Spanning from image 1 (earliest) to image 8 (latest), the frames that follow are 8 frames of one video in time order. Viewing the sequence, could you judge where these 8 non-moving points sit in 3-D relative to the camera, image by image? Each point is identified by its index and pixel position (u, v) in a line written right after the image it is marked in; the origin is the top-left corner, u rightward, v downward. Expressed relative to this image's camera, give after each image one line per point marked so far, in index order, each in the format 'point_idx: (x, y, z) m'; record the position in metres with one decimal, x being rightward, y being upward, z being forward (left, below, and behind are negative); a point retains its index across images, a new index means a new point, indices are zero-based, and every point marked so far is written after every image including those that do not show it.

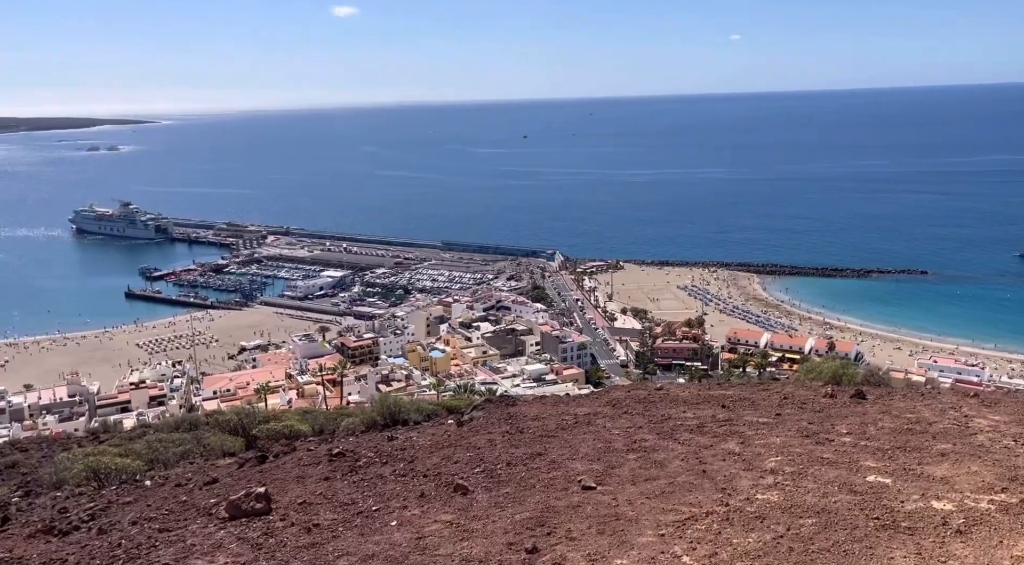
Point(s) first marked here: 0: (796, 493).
0: (+1.6, -1.2, +4.9) m
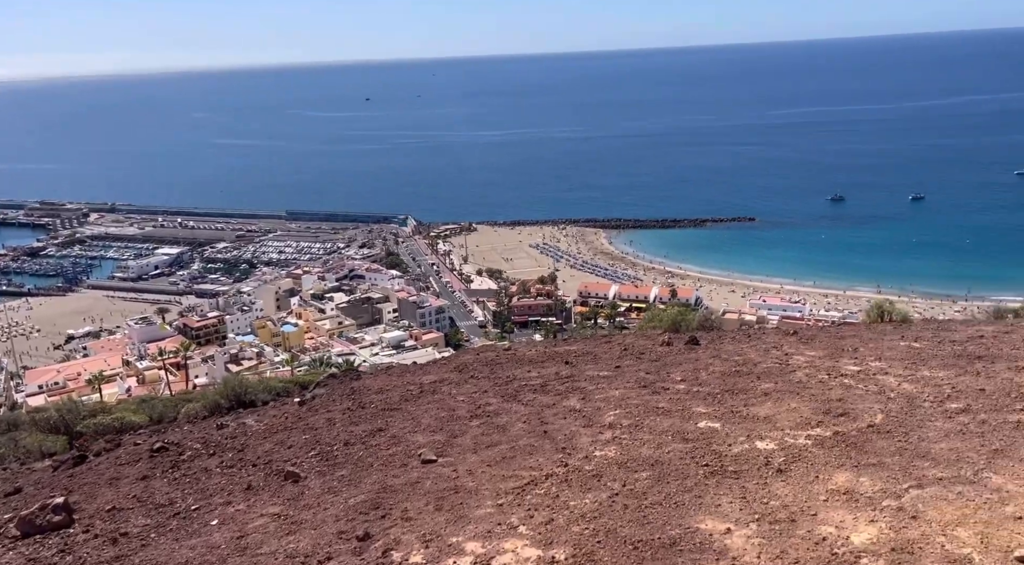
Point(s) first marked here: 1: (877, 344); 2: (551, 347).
0: (+0.7, -1.0, +5.0) m
1: (+3.6, -0.6, +8.4) m
2: (+0.5, -0.8, +10.3) m
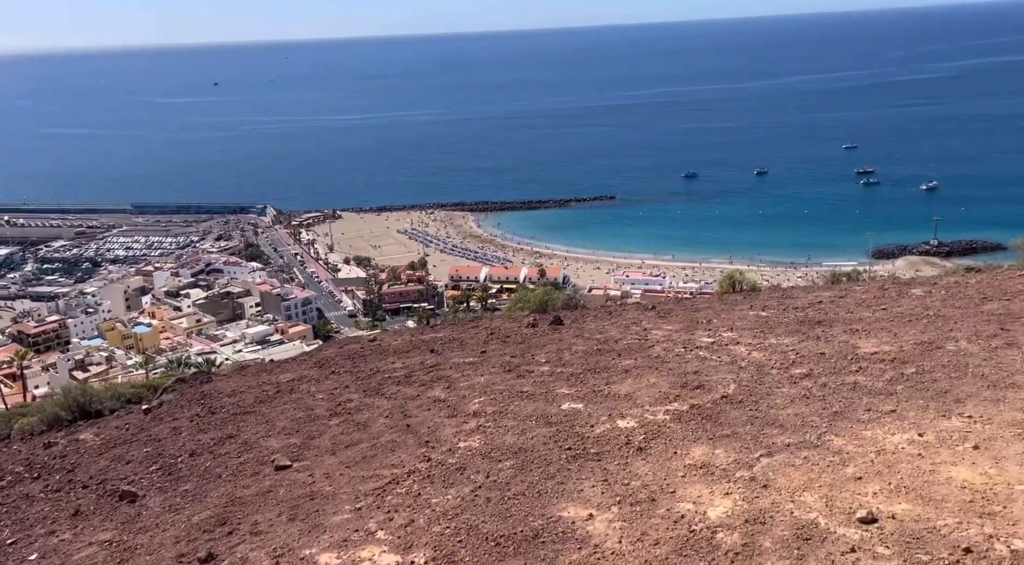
0: (-0.1, -0.9, +4.9) m
1: (+2.2, -0.3, +8.8) m
2: (-1.1, -0.6, +10.1) m
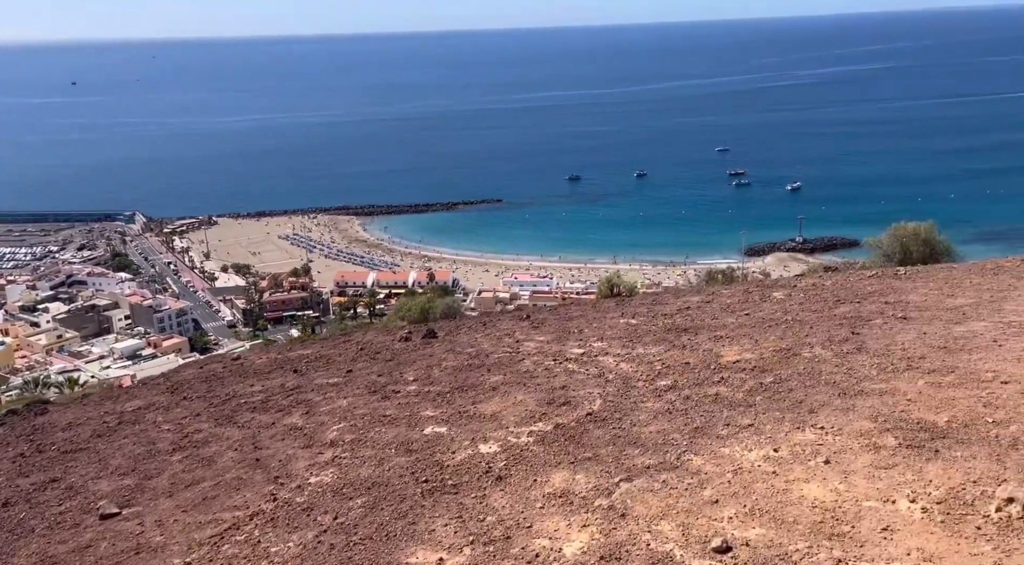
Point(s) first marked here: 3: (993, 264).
0: (-0.9, -1.0, +4.7) m
1: (+0.9, -0.4, +8.7) m
2: (-2.5, -0.8, +9.7) m
3: (+6.0, +0.2, +10.8) m
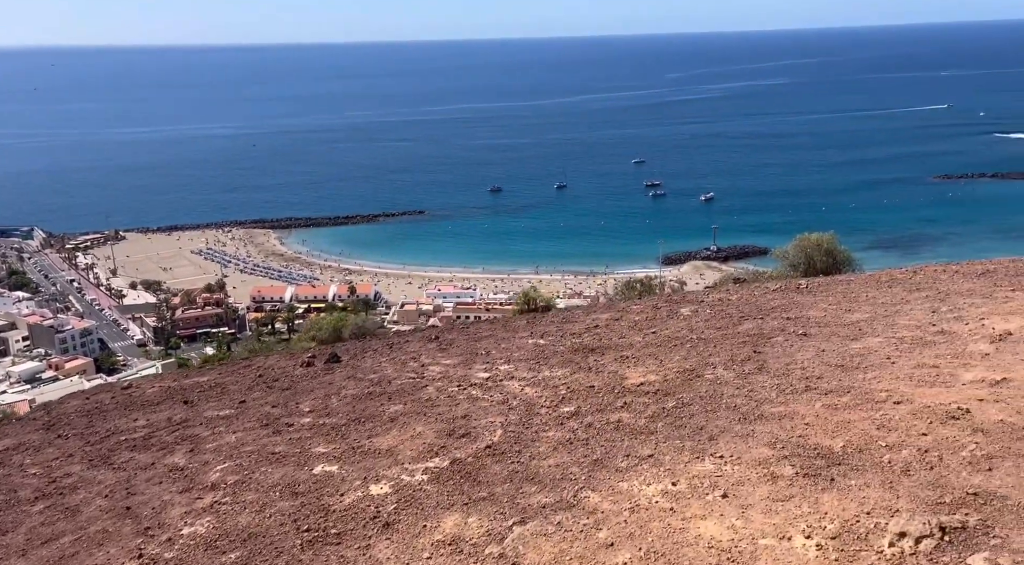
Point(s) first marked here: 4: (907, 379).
0: (-1.4, -1.2, +4.4) m
1: (0.0, -0.6, +8.6) m
2: (-3.5, -1.0, +9.2) m
3: (+4.9, +0.1, +11.1) m
4: (+2.5, -0.6, +5.5) m
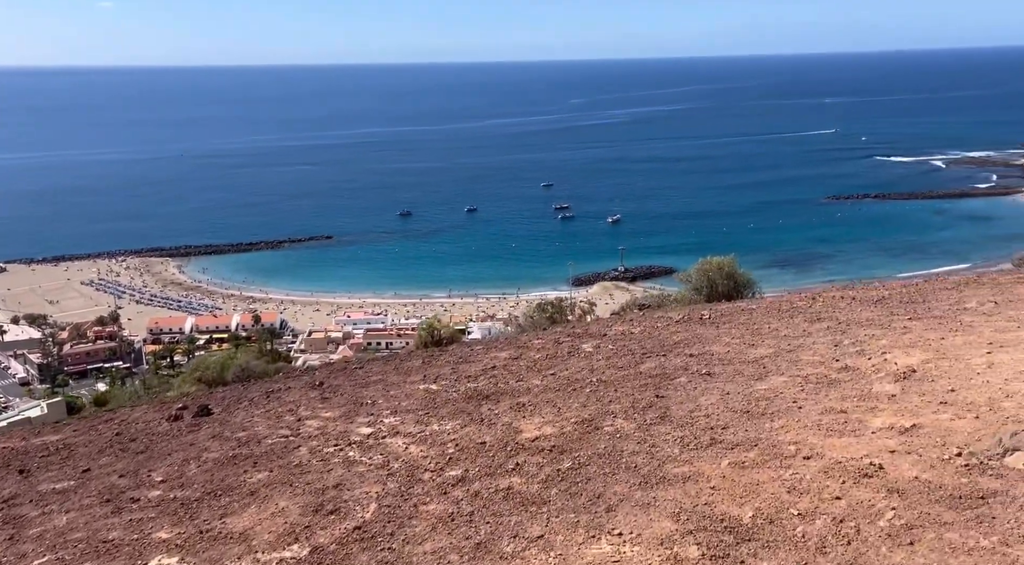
0: (-2.0, -1.4, +3.6) m
1: (-1.1, -1.0, +7.9) m
2: (-4.6, -1.5, +8.1) m
3: (+3.5, -0.3, +10.9) m
4: (+1.8, -0.9, +5.1) m
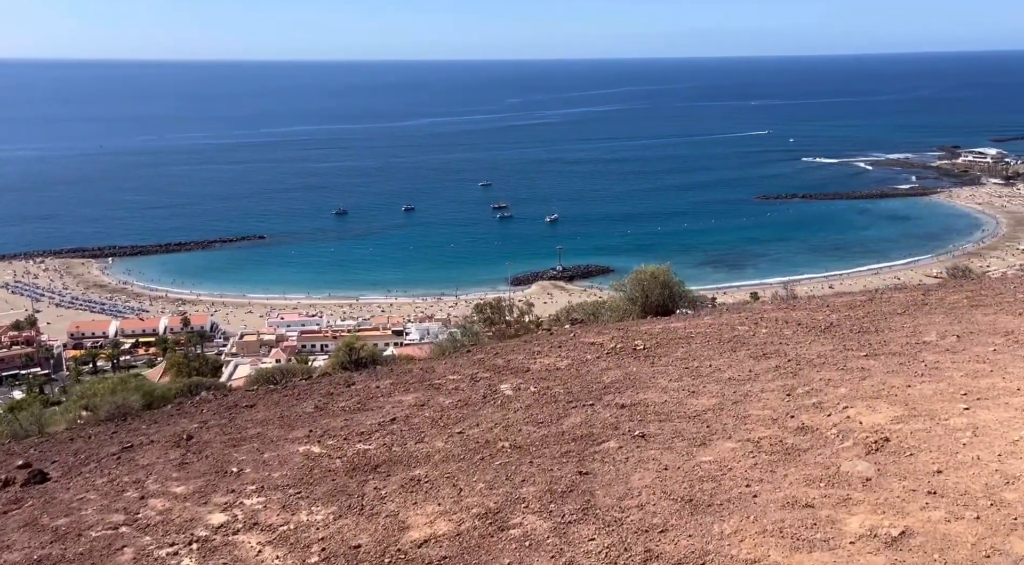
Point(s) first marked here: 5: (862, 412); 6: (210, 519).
0: (-2.4, -1.8, +2.2) m
1: (-1.8, -1.3, +6.6) m
2: (-5.4, -1.8, +6.5) m
3: (+2.5, -0.6, +9.9) m
4: (+1.2, -1.2, +4.0) m
5: (+2.4, -0.9, +5.9) m
6: (-1.8, -1.4, +5.3) m
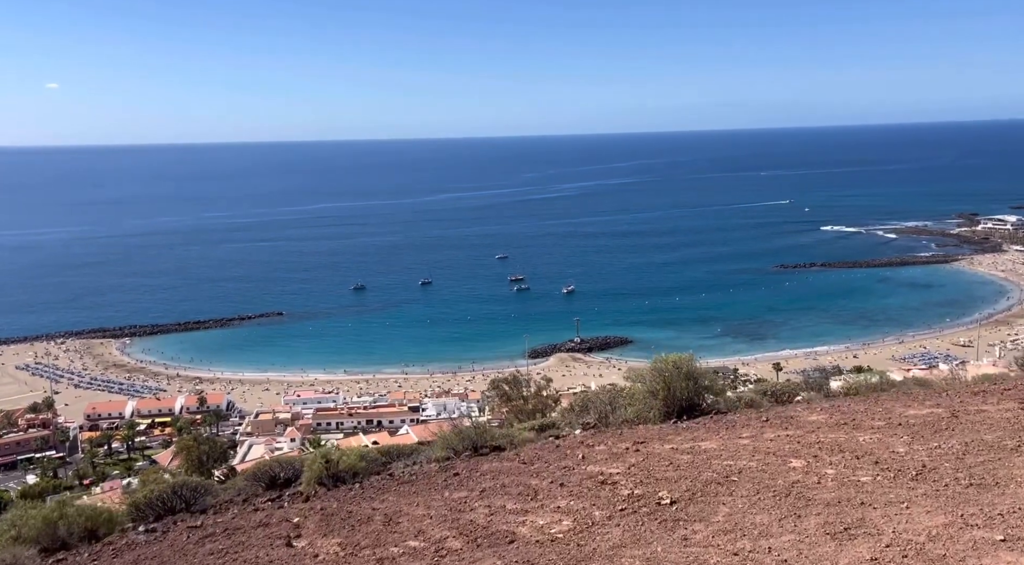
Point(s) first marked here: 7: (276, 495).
0: (-2.7, -2.3, -0.3) m
1: (-2.0, -2.2, +4.2) m
2: (-5.6, -2.8, +4.1) m
3: (+2.4, -1.7, +7.5) m
4: (+1.0, -1.8, +1.5) m
5: (+2.2, -1.6, +3.4) m
6: (-2.1, -2.2, +2.8) m
7: (-3.2, -2.9, +10.7) m
